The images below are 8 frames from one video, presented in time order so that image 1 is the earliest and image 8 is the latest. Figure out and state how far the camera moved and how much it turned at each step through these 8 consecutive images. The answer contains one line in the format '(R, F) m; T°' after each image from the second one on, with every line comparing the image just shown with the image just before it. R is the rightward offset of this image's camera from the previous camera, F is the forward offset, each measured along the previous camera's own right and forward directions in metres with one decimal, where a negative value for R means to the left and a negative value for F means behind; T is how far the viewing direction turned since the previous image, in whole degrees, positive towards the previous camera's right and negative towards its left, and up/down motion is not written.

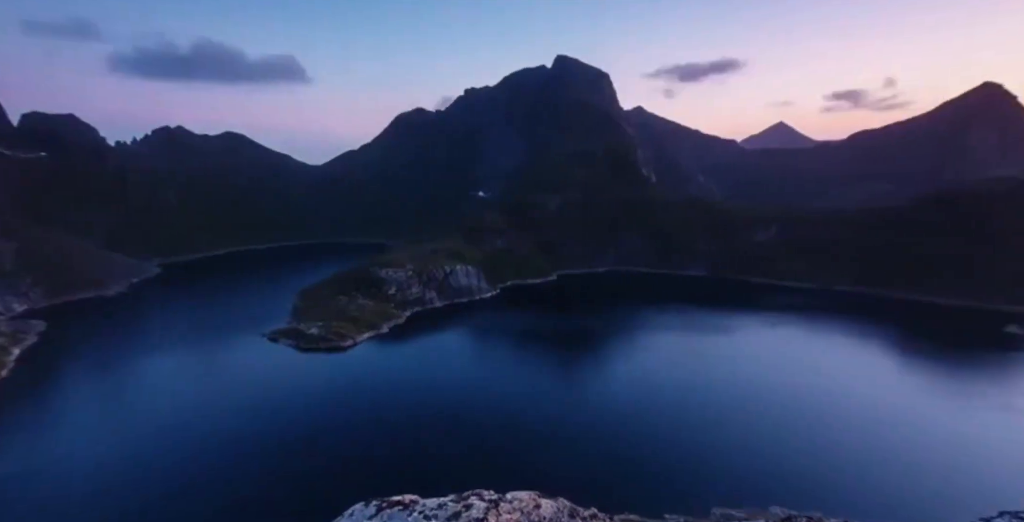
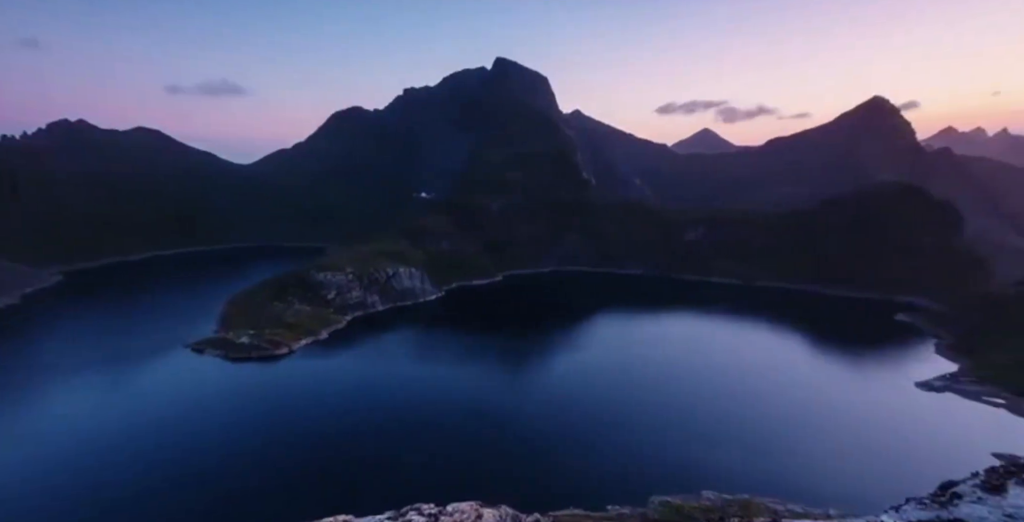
(+18.0, +5.8) m; -2°
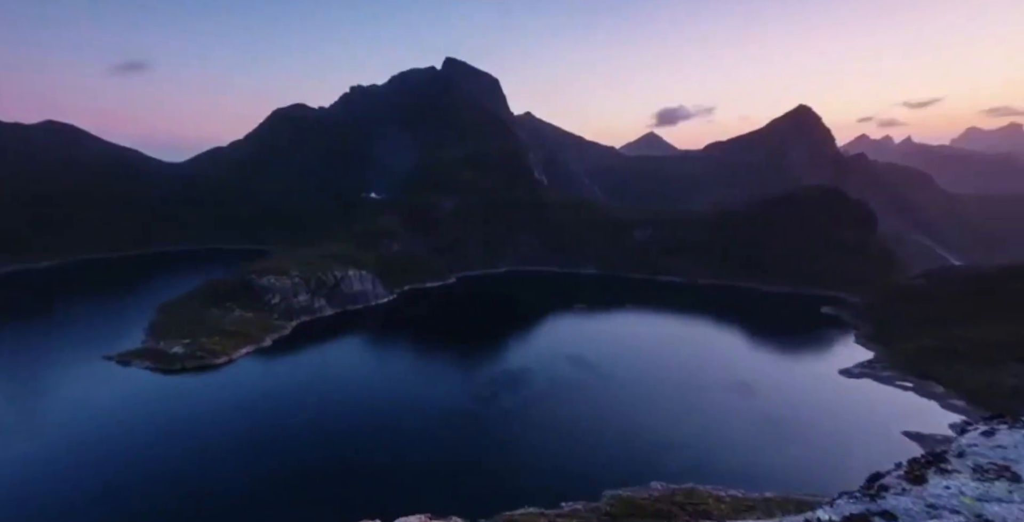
(0.0, -0.4) m; +5°
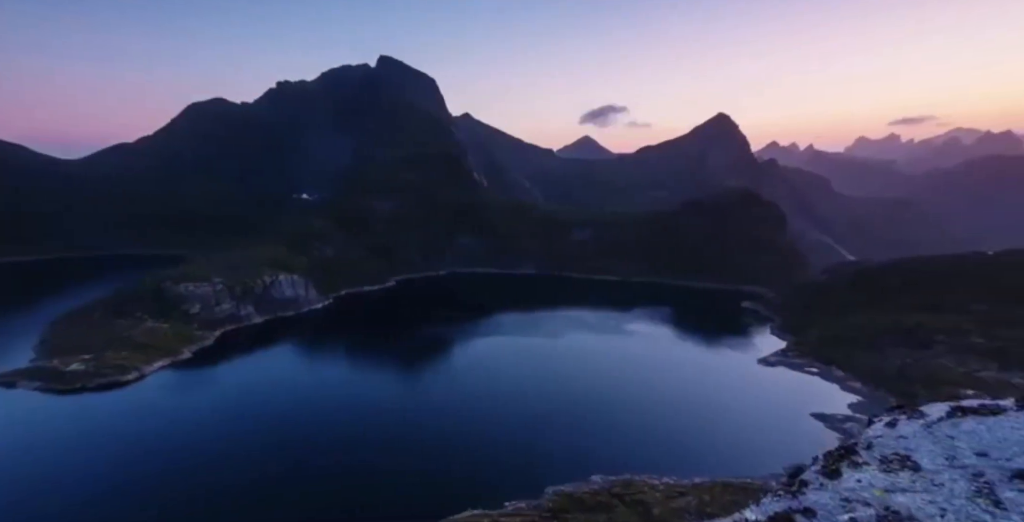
(0.0, -0.4) m; +6°
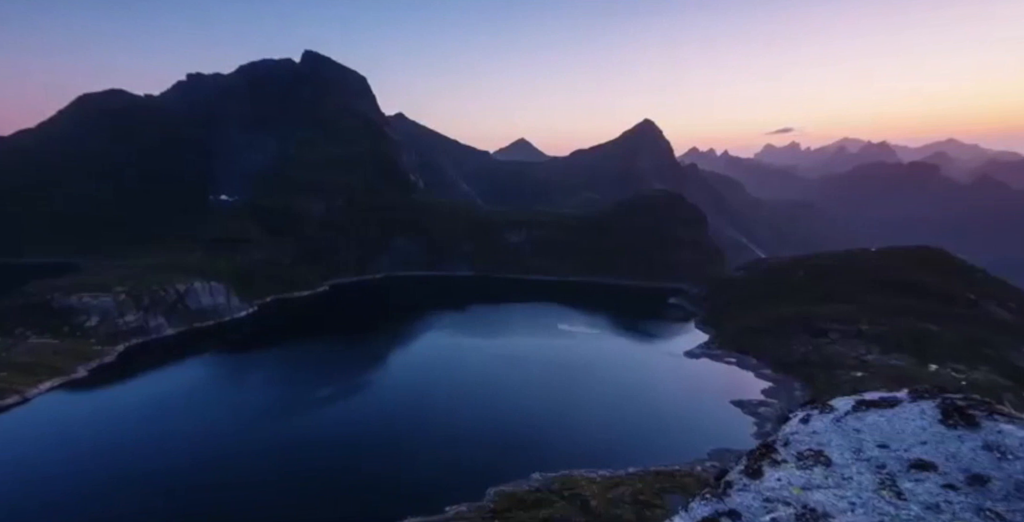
(0.0, -0.3) m; +6°
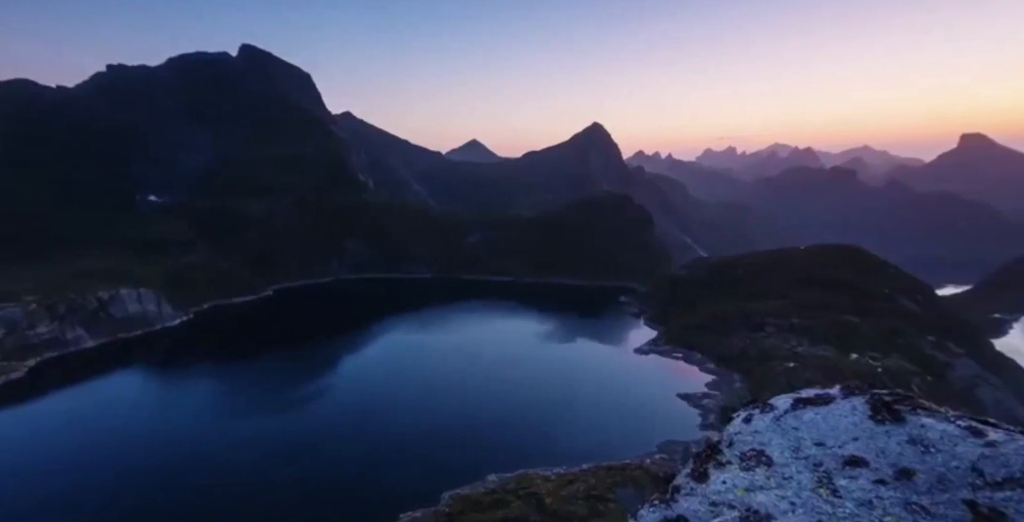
(0.0, -0.2) m; +5°
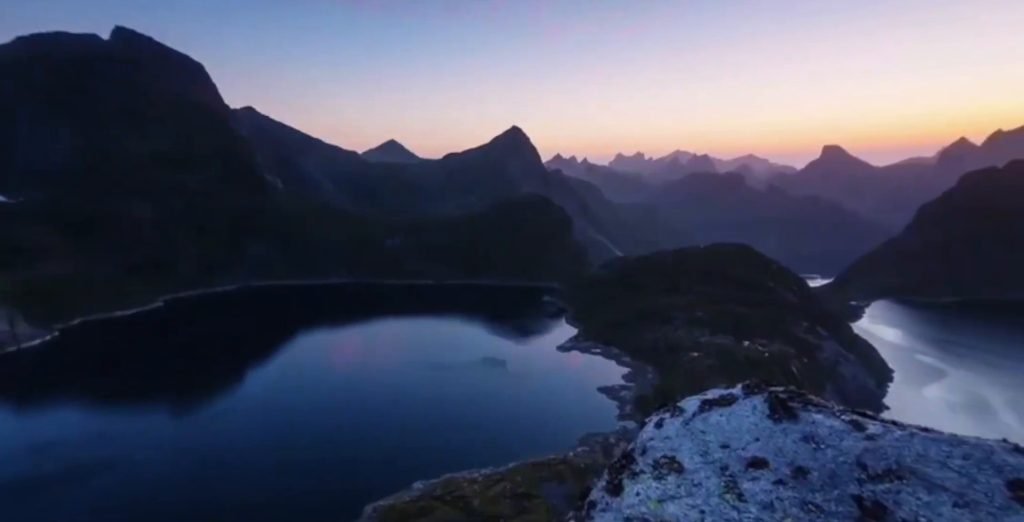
(0.0, -0.3) m; +8°
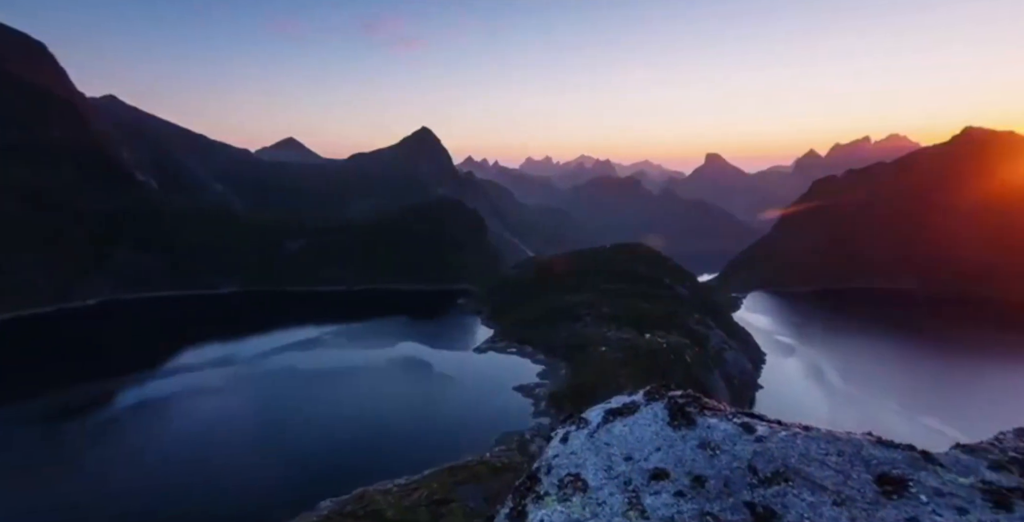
(0.0, -0.3) m; +9°
